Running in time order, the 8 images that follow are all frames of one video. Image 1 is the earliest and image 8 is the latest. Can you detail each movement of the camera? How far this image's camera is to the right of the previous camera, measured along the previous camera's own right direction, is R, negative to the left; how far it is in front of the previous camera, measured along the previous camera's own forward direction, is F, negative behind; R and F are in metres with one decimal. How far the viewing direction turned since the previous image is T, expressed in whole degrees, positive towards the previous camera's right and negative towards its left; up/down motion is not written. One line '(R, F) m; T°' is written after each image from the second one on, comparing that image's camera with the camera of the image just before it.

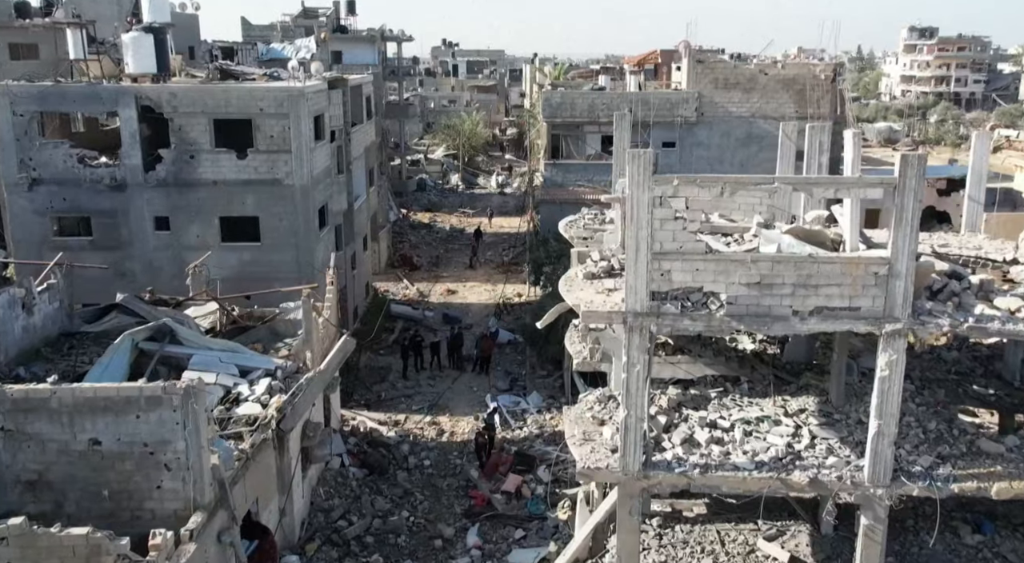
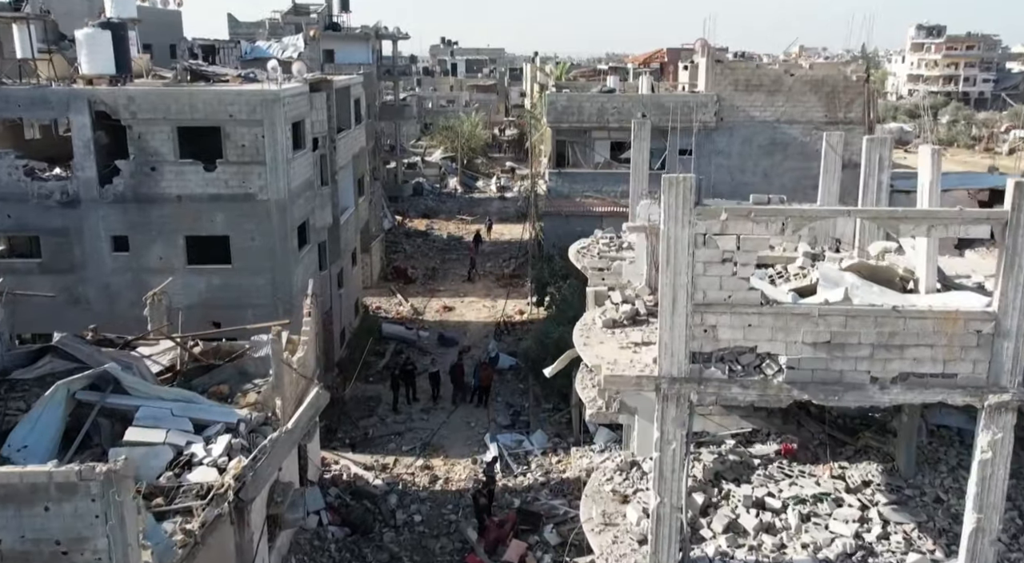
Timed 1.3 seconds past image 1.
(0.0, +2.3) m; 0°
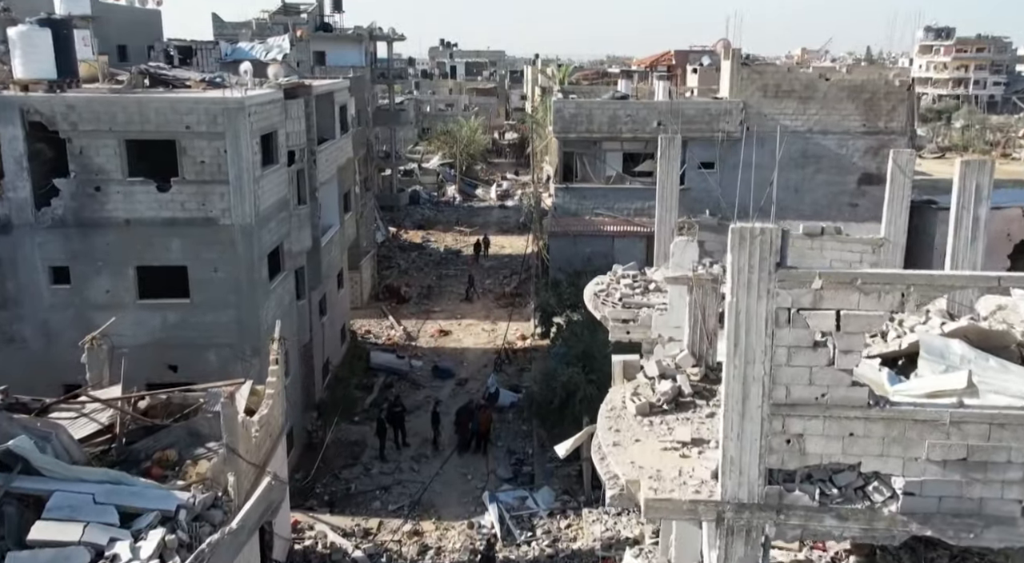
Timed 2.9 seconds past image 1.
(0.0, +2.5) m; 0°
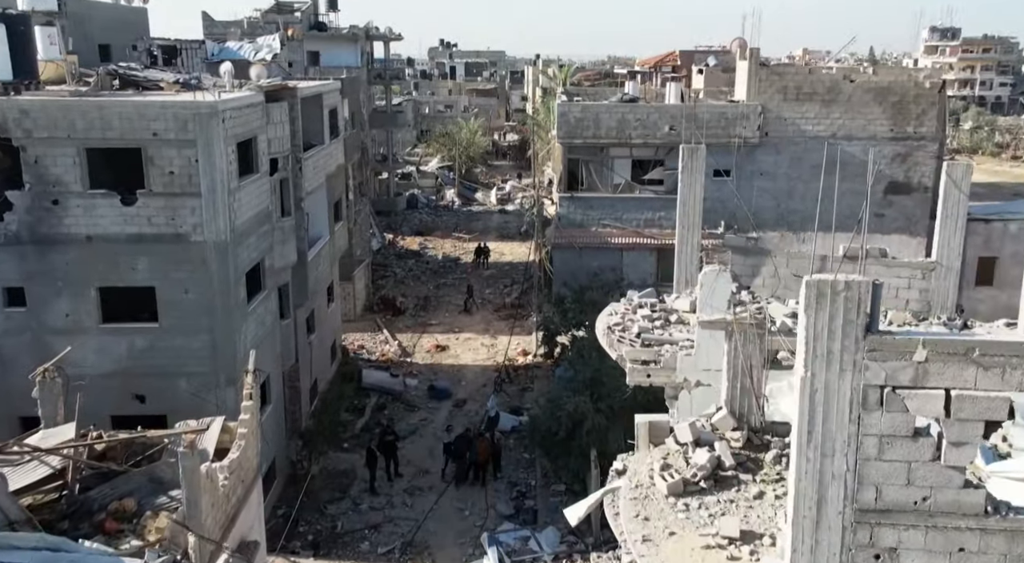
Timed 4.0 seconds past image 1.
(0.0, +1.5) m; 0°
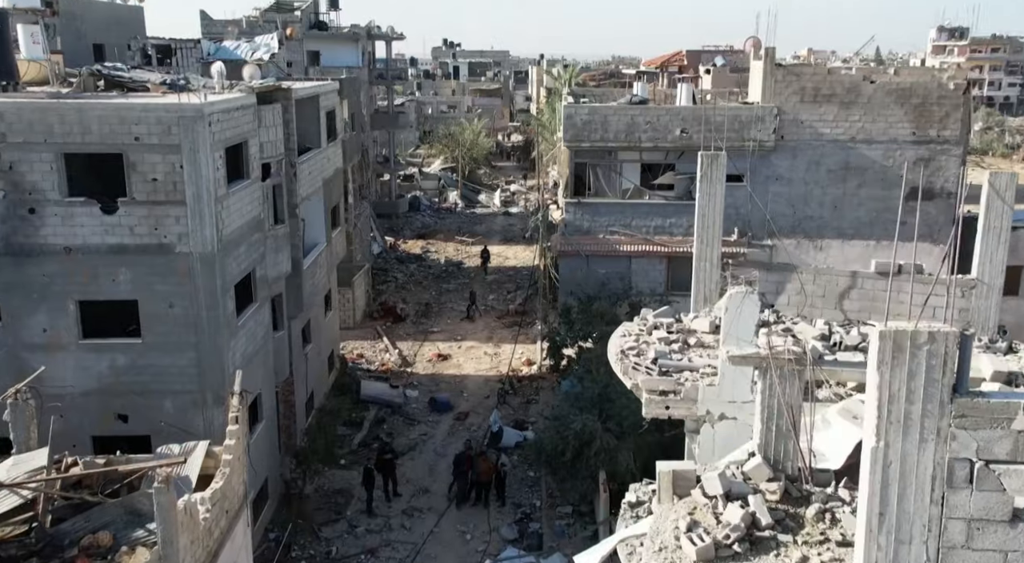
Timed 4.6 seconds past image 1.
(0.0, +0.8) m; 0°
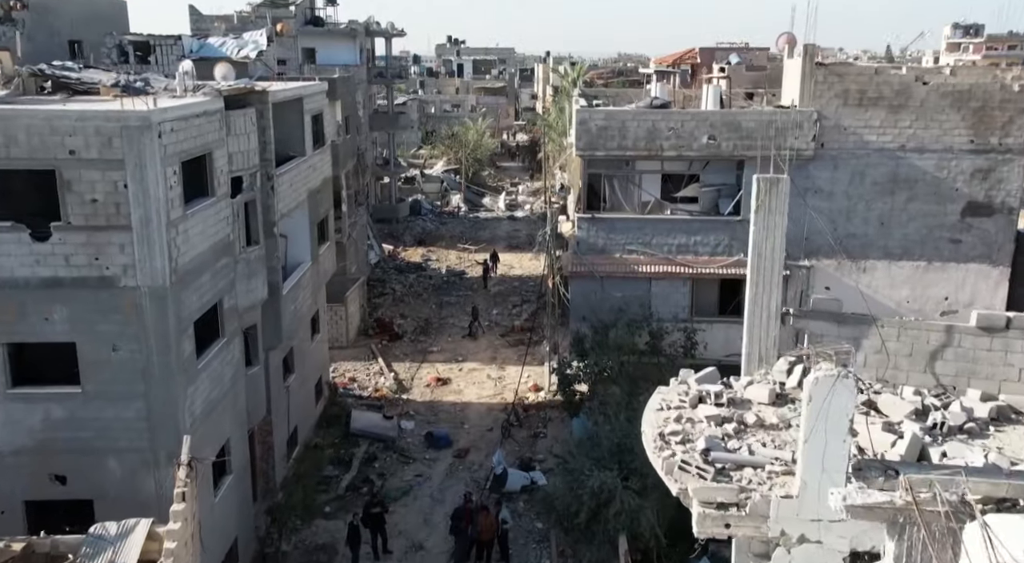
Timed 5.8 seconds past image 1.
(0.0, +2.1) m; 0°
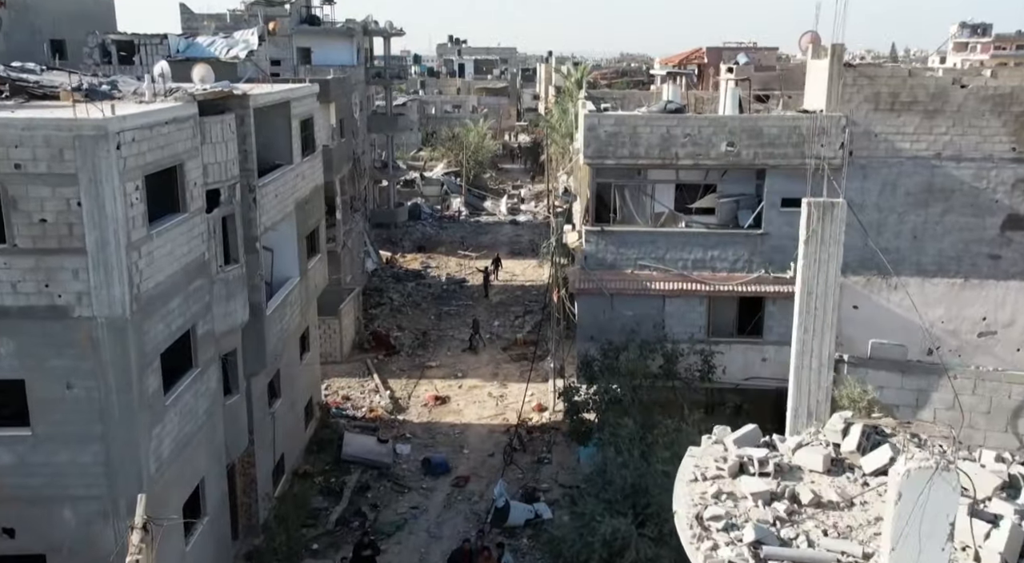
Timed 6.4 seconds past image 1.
(0.0, +1.3) m; 0°
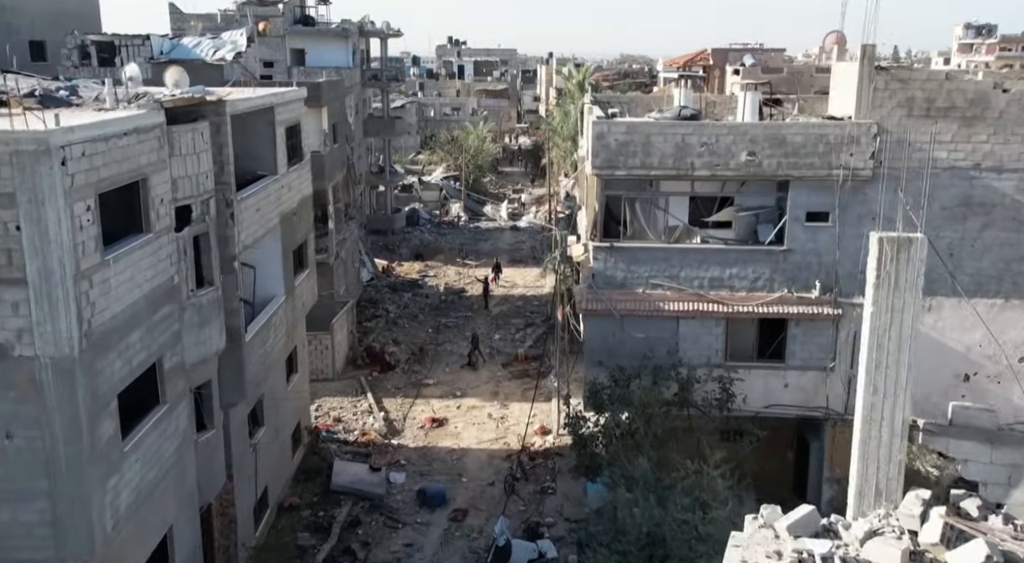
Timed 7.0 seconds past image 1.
(0.0, +1.3) m; 0°
